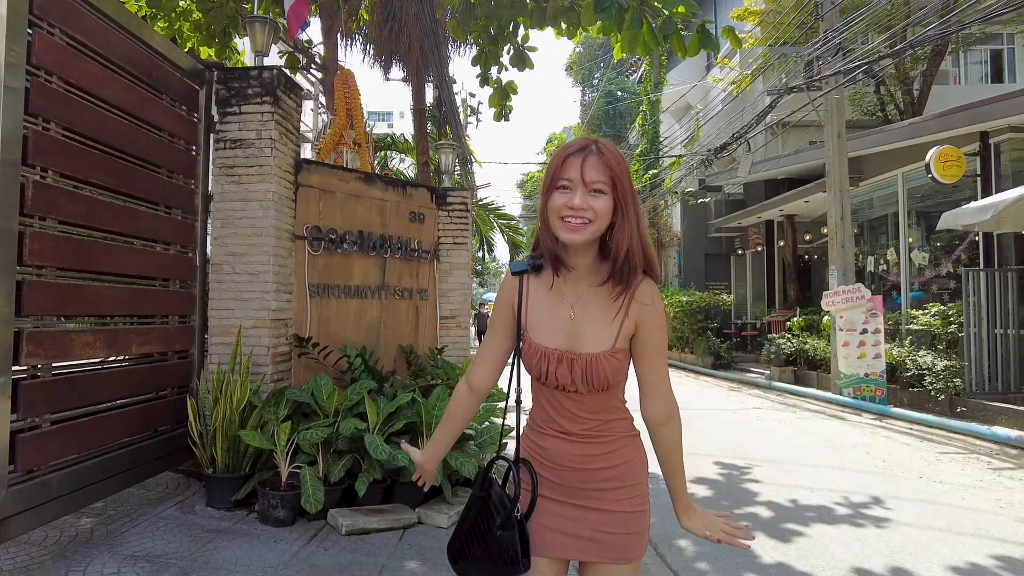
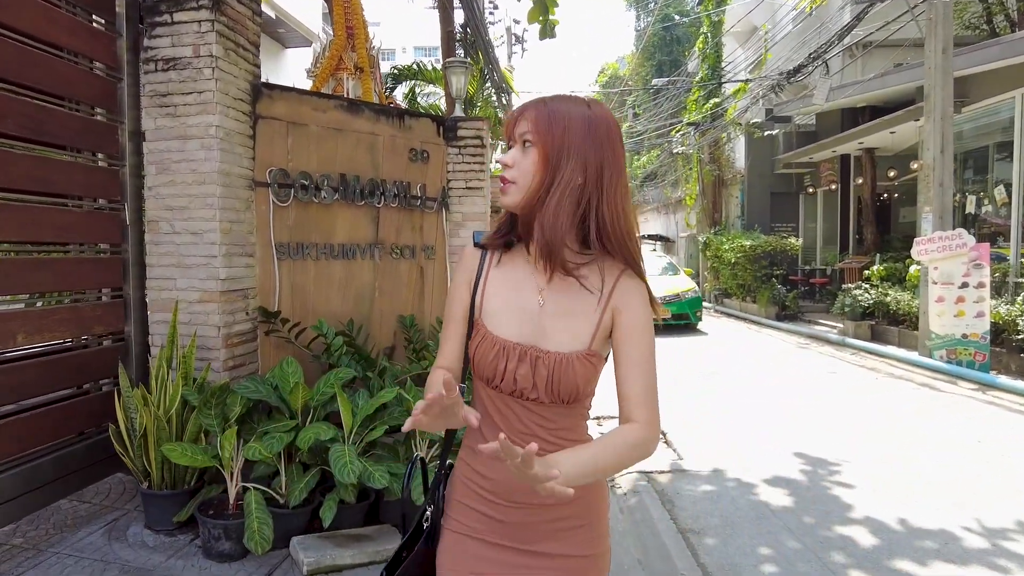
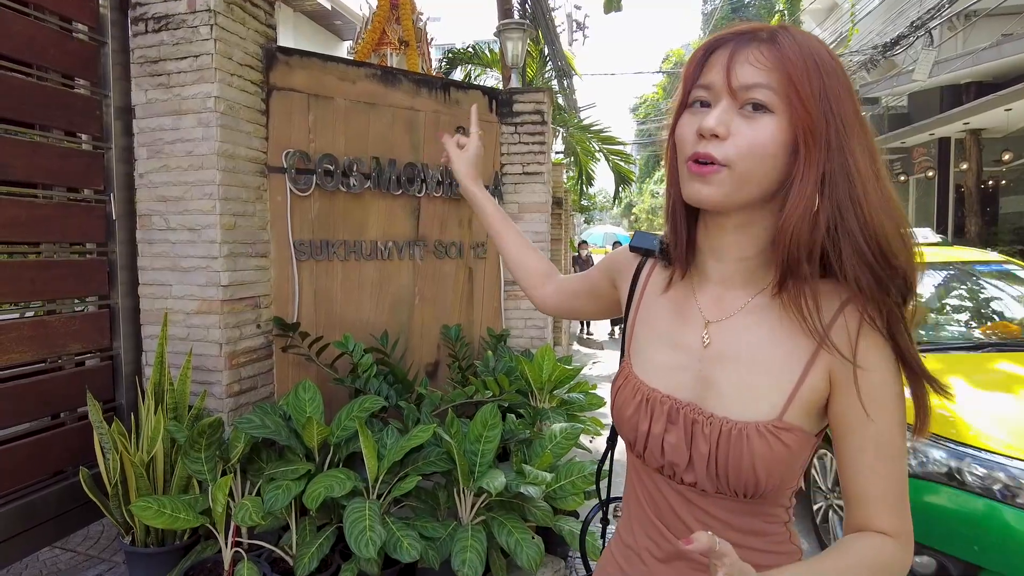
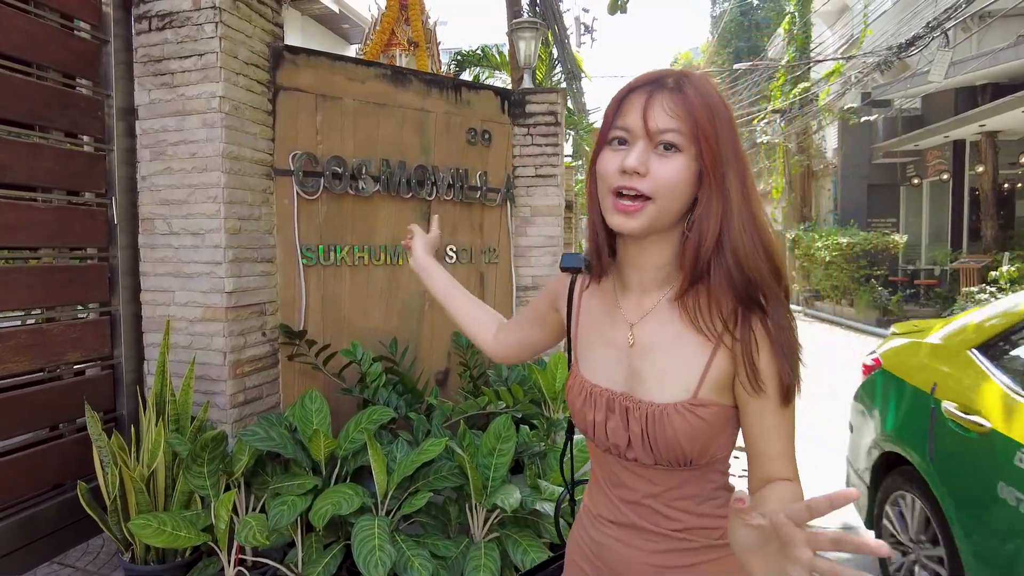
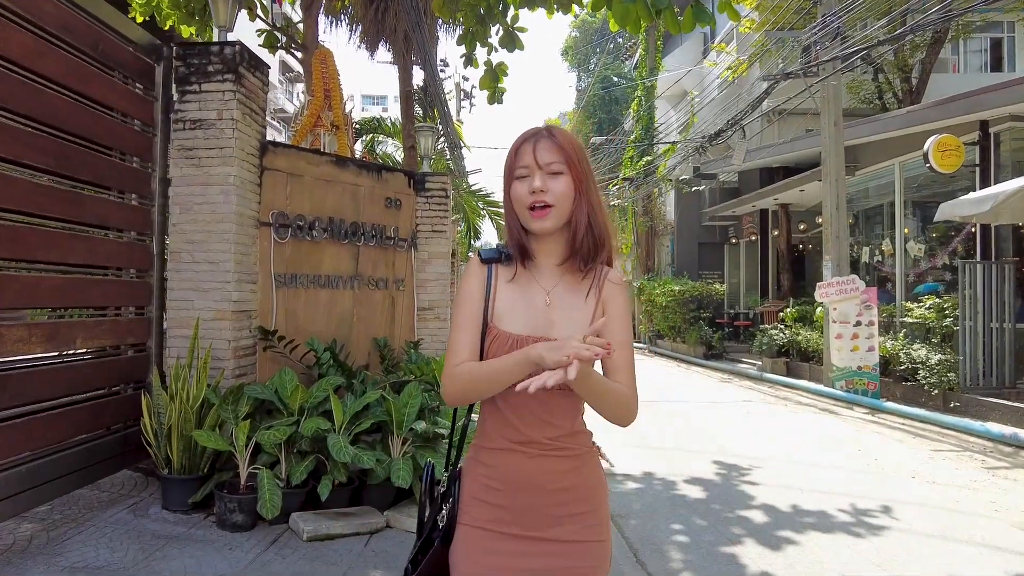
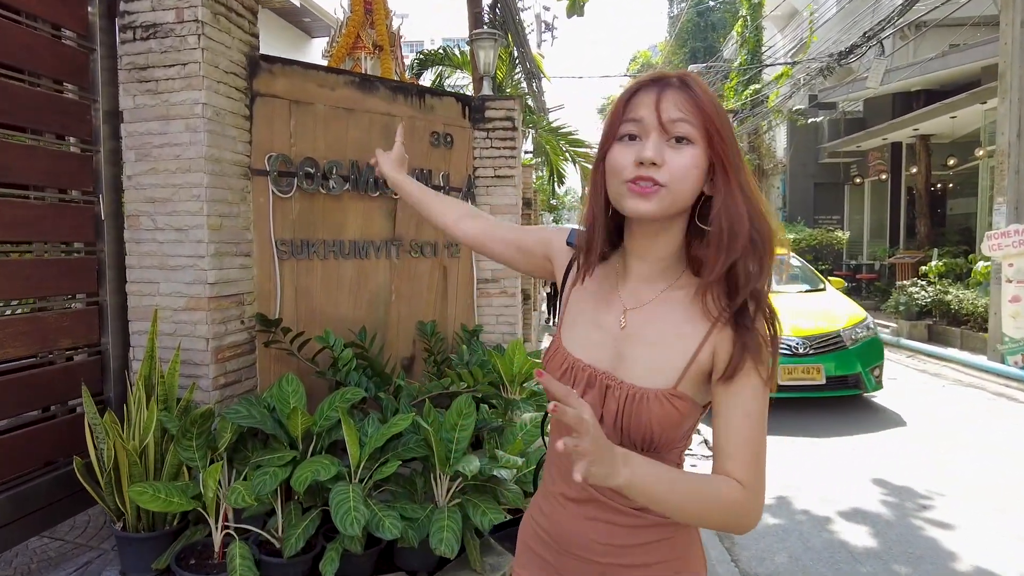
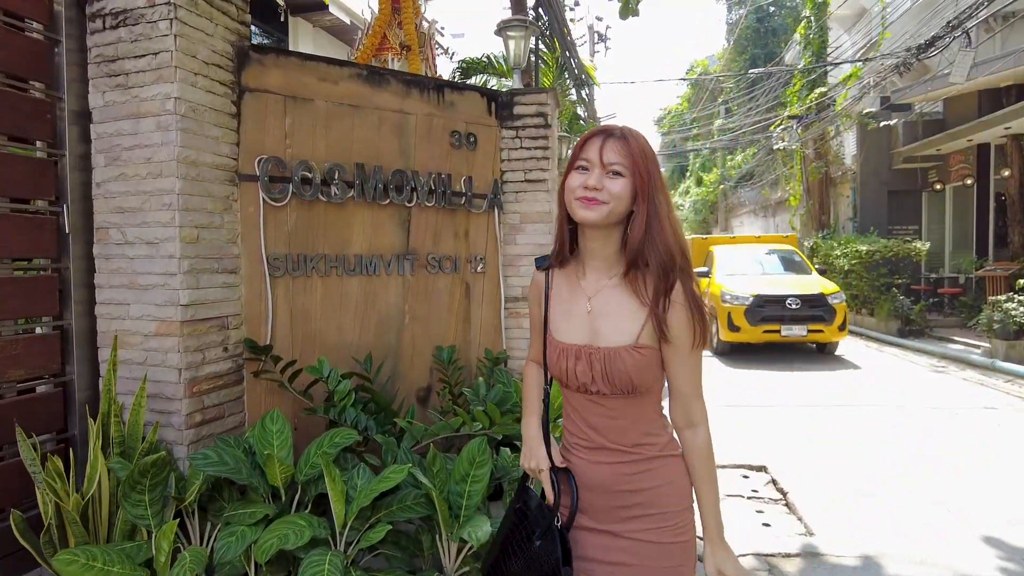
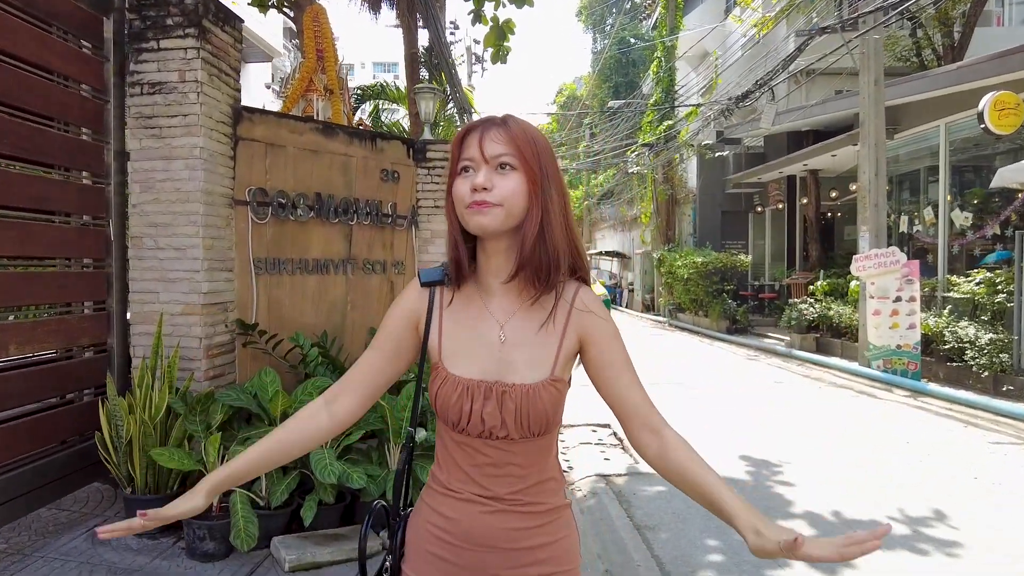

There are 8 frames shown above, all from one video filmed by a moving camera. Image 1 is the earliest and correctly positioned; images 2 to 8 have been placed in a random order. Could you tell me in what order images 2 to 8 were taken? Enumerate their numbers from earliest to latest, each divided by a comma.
5, 8, 2, 6, 3, 4, 7
